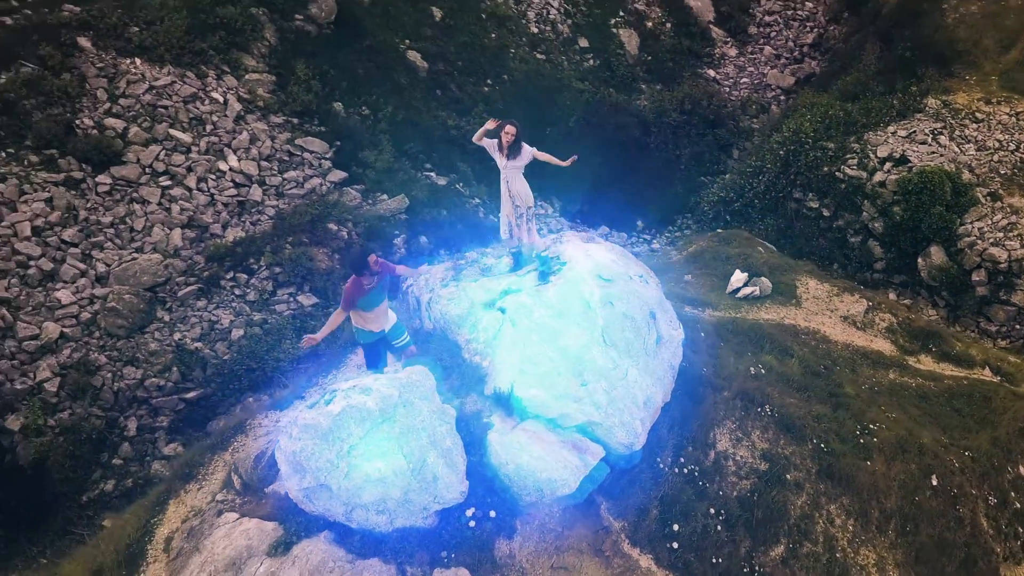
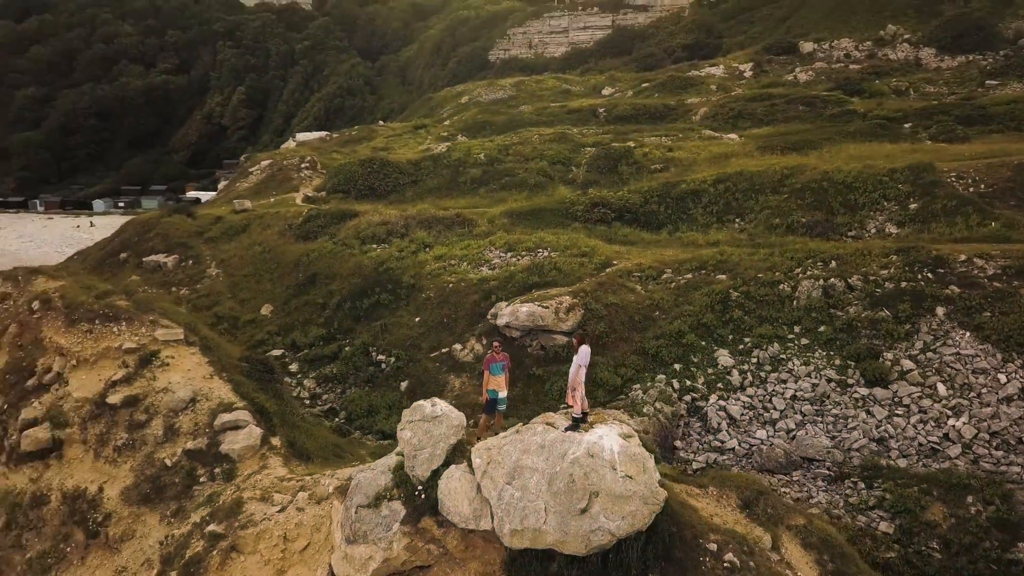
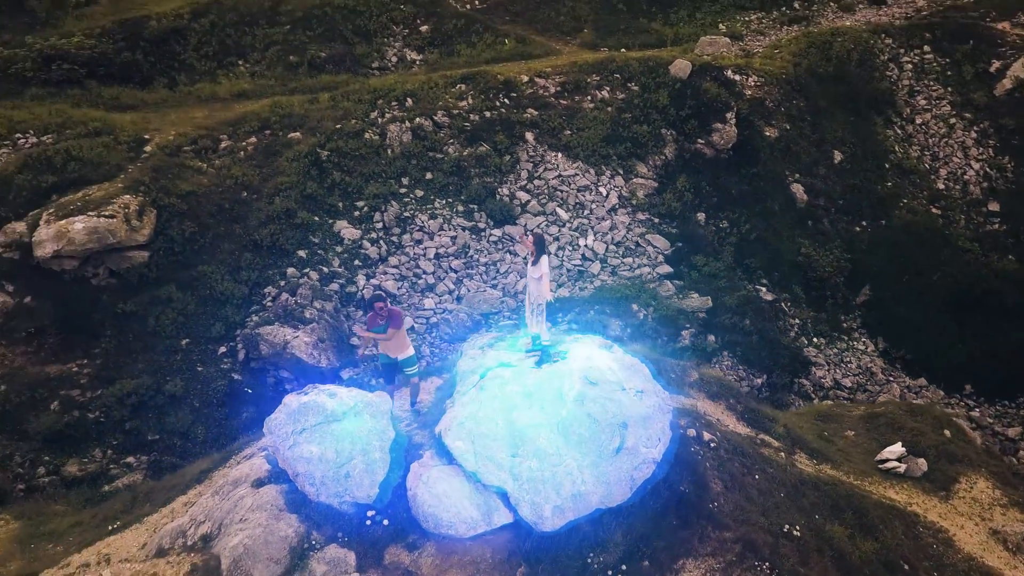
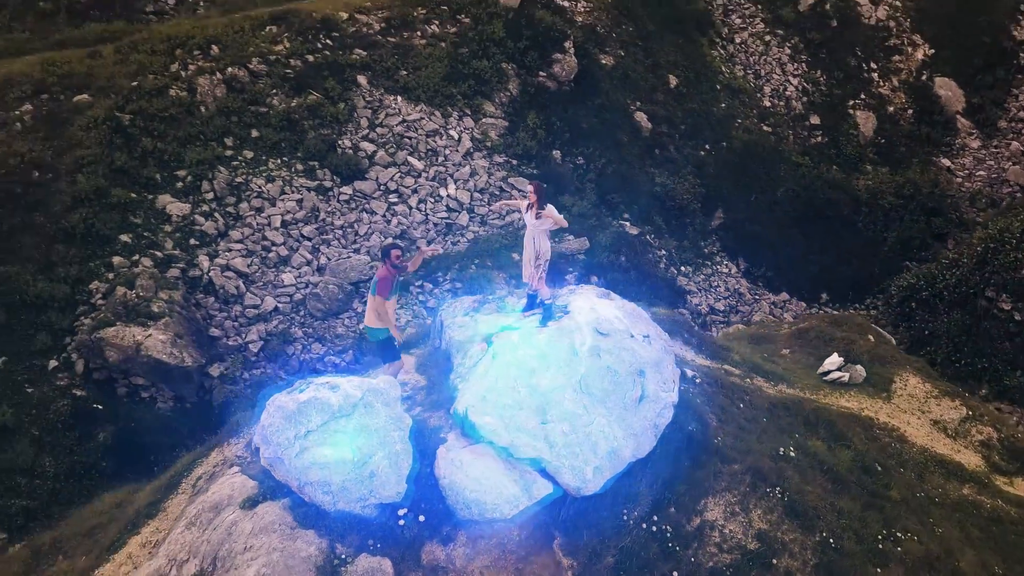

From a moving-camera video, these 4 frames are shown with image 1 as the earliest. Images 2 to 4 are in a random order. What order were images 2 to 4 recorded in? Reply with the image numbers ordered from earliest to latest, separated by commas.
4, 3, 2
